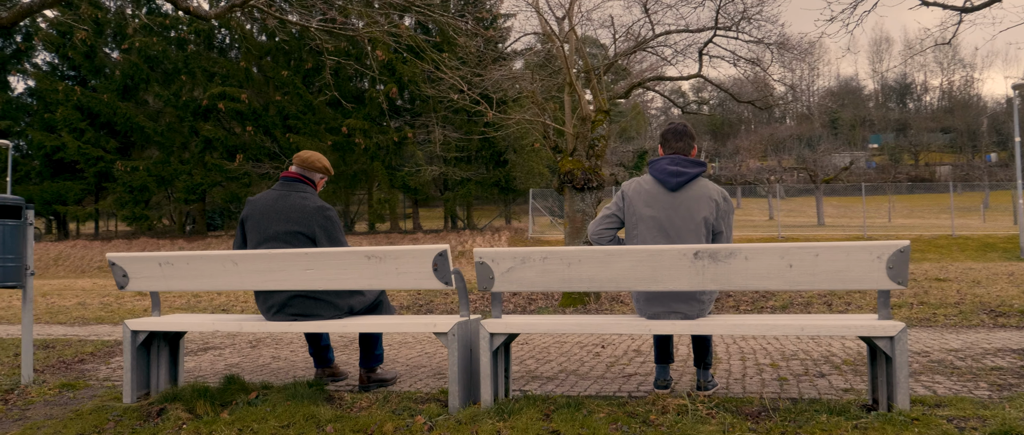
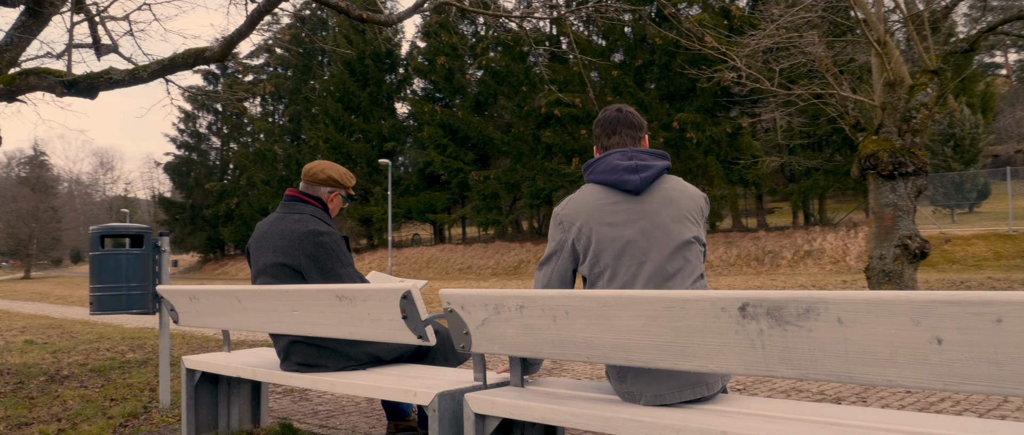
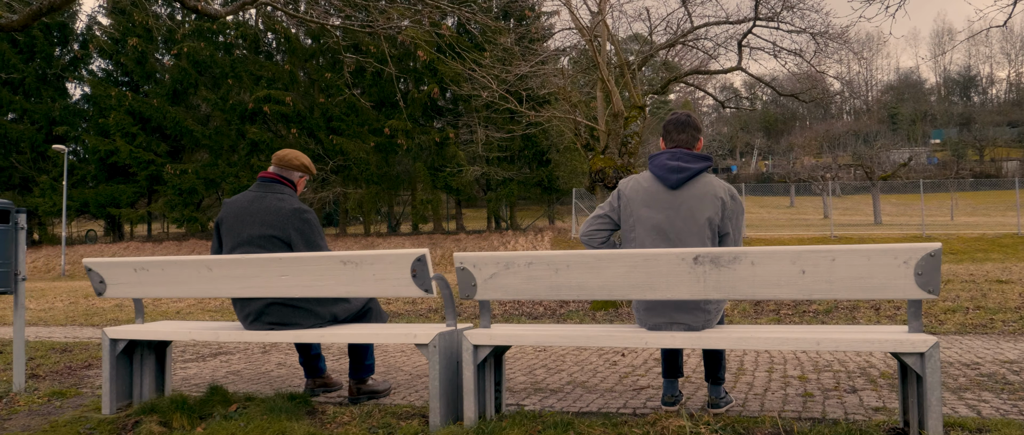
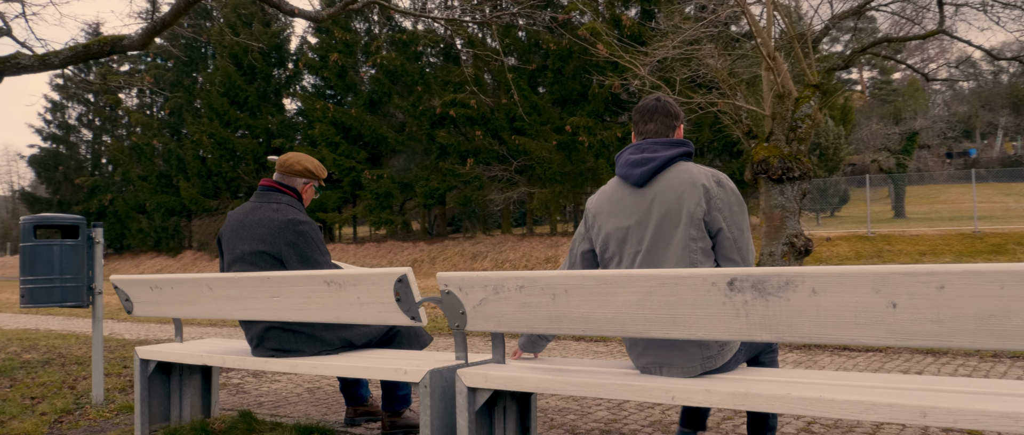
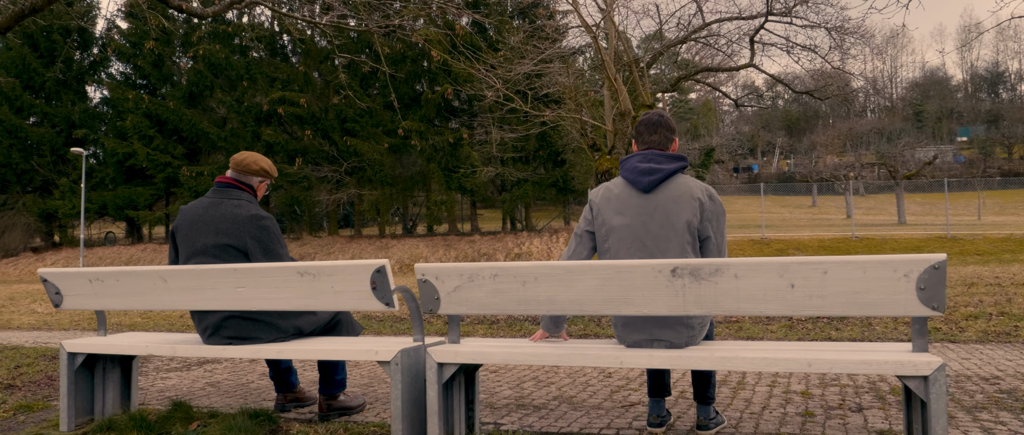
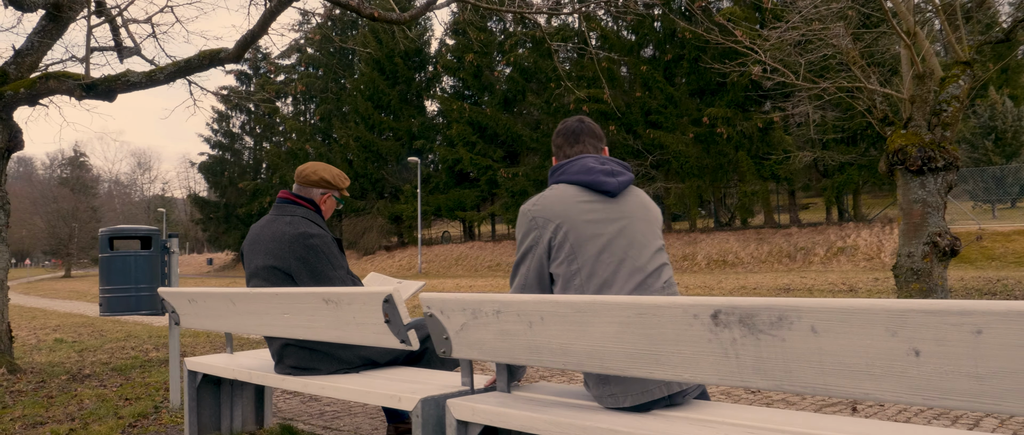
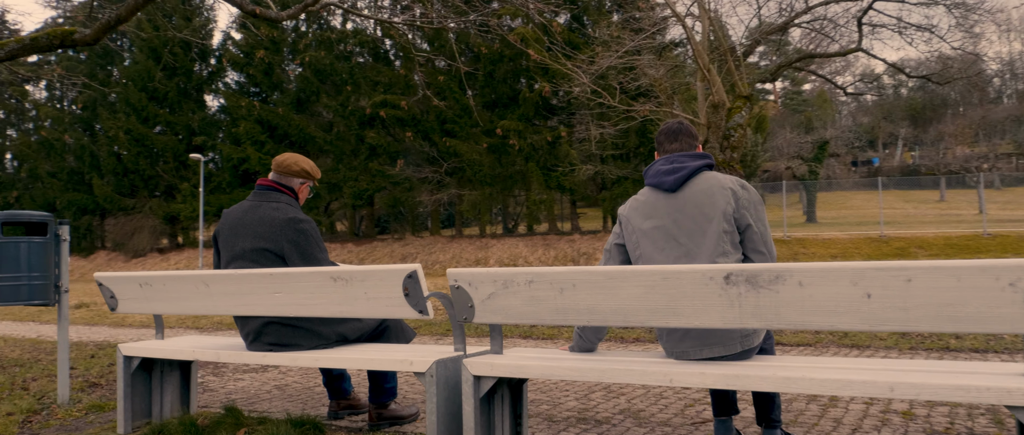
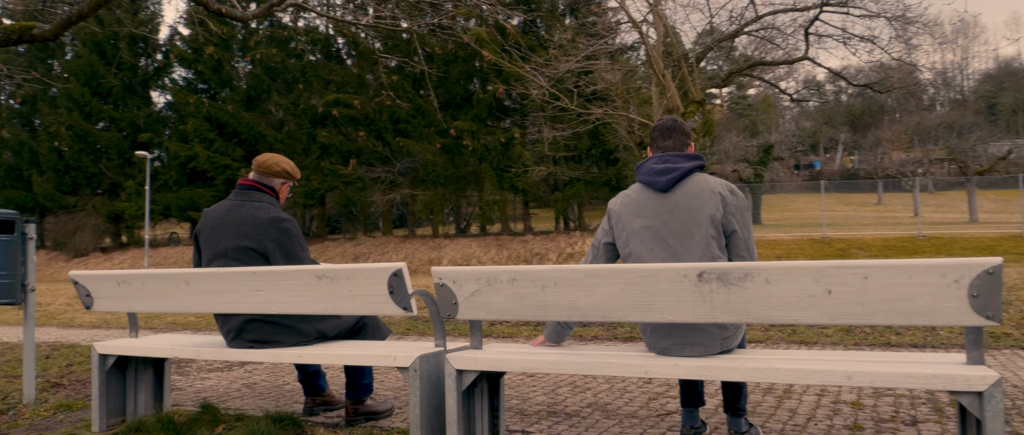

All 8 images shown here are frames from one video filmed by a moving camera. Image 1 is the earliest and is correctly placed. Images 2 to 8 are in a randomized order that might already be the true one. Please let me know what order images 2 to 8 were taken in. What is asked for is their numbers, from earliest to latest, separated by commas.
3, 5, 8, 7, 4, 2, 6
